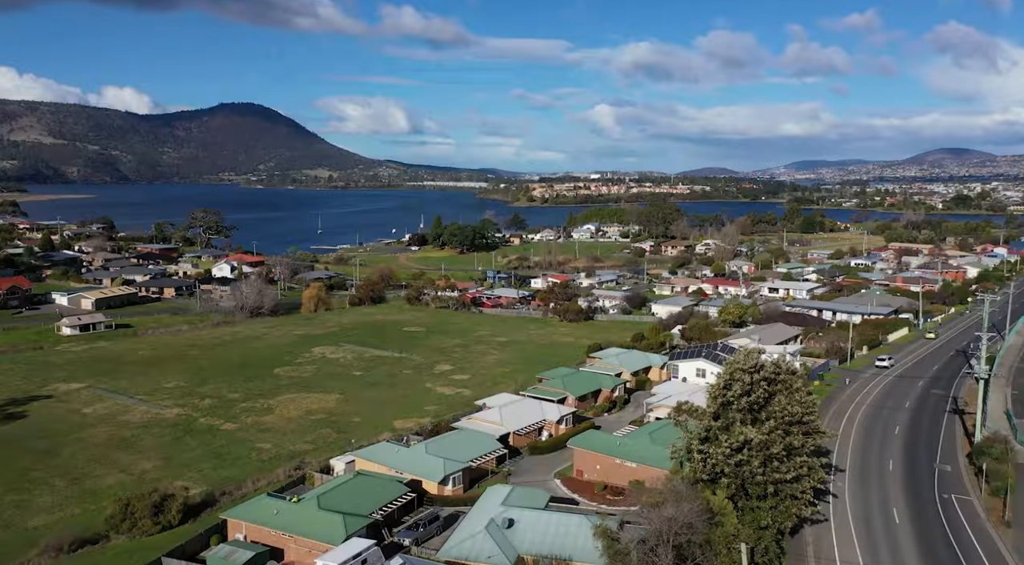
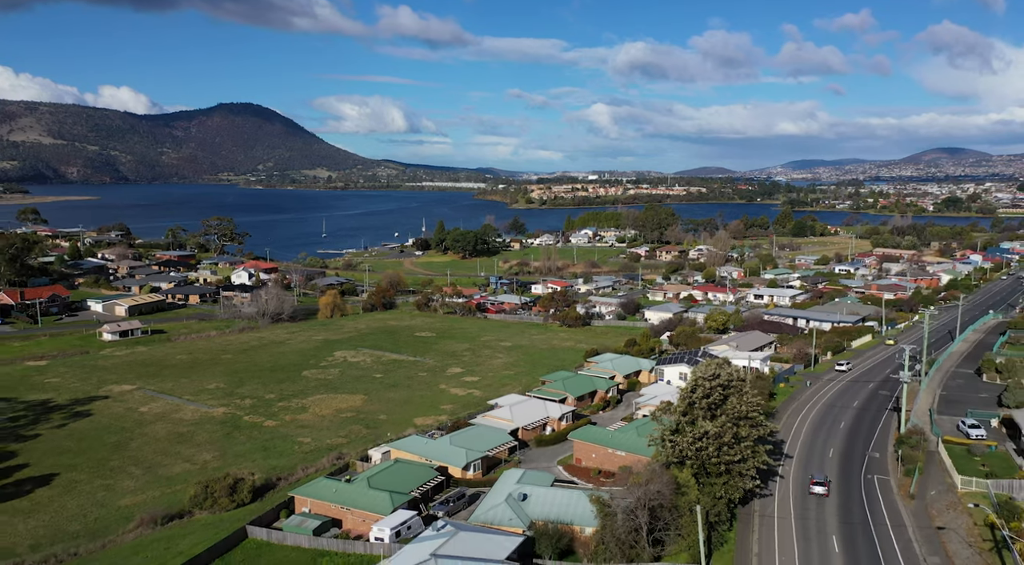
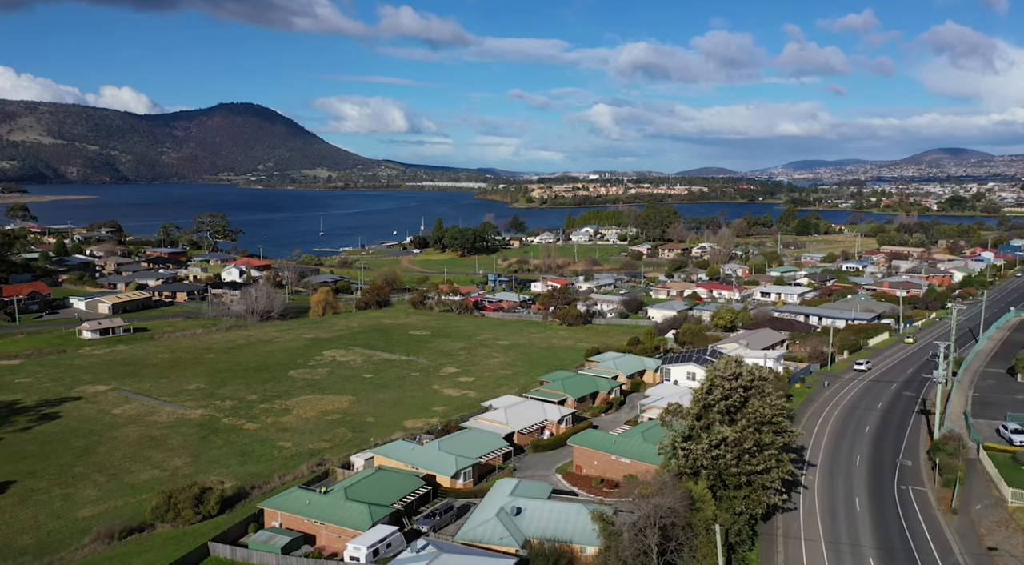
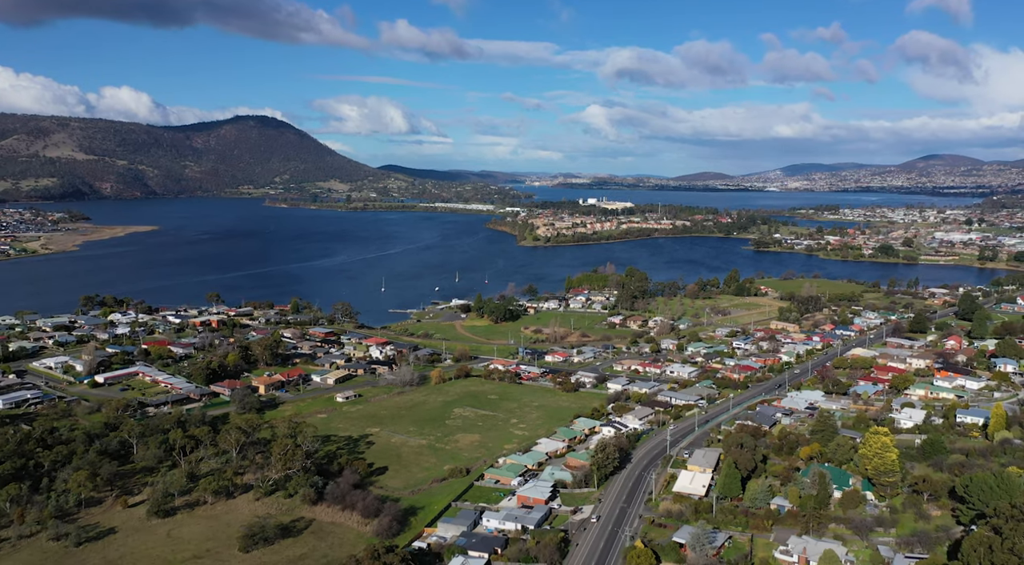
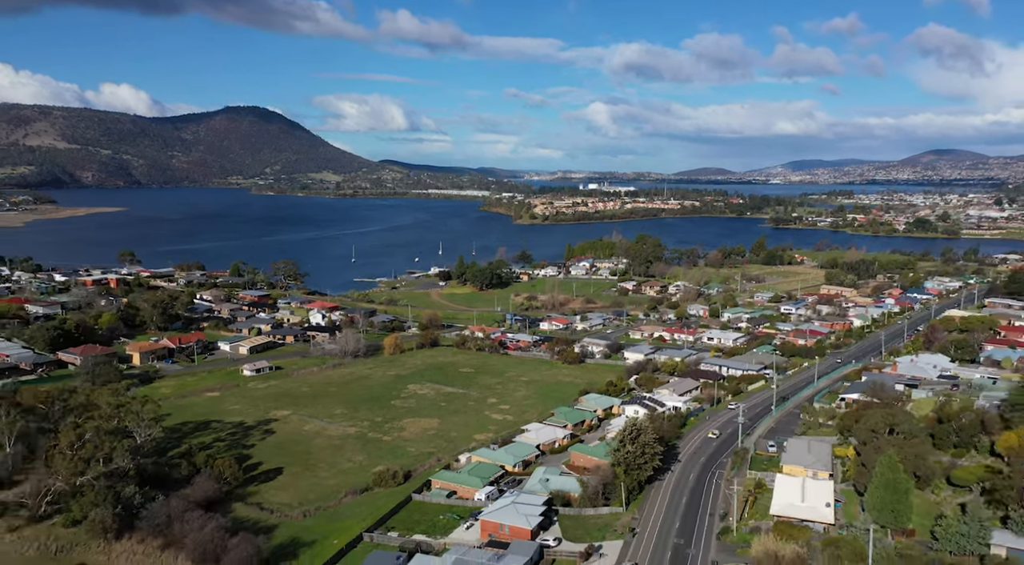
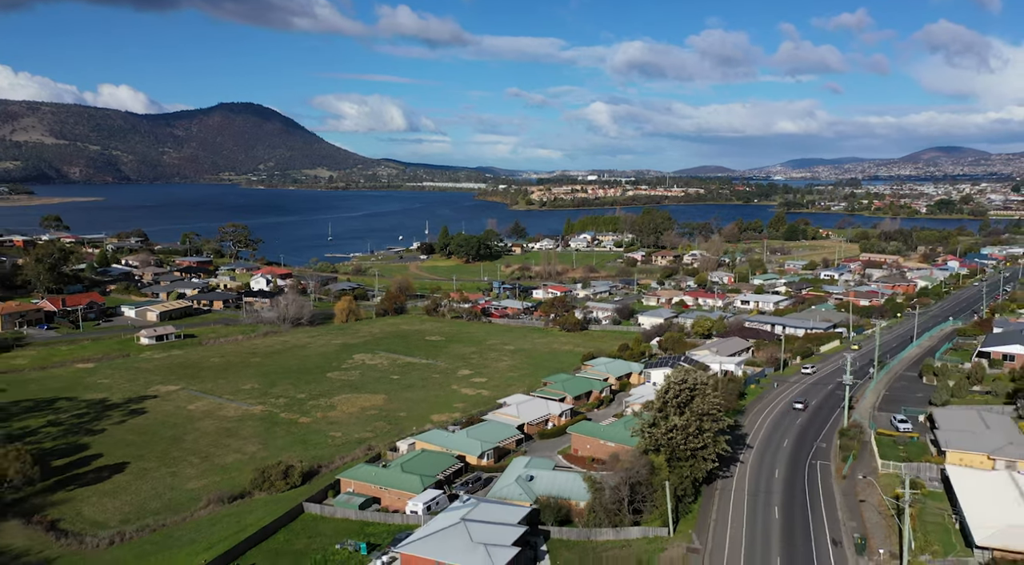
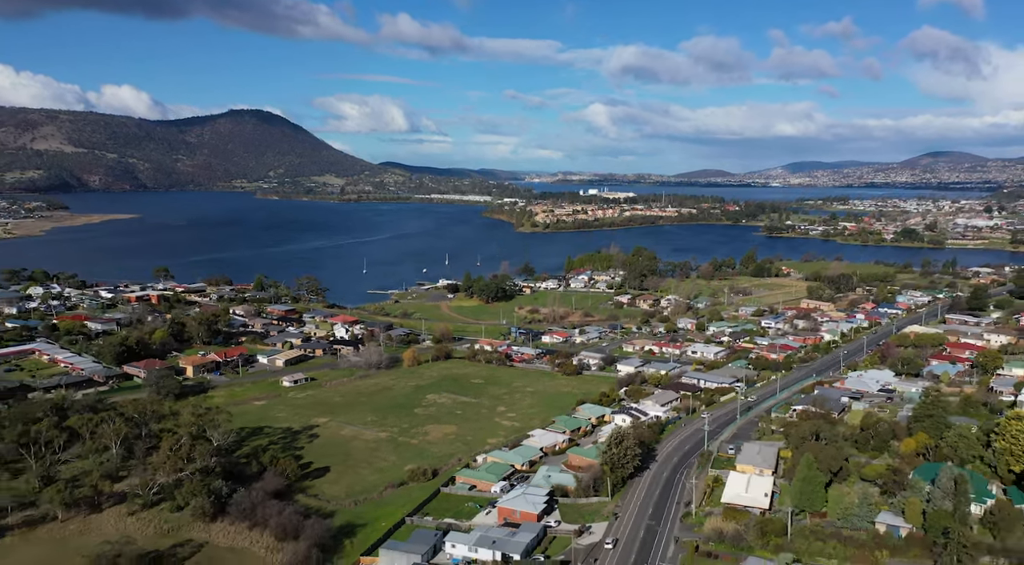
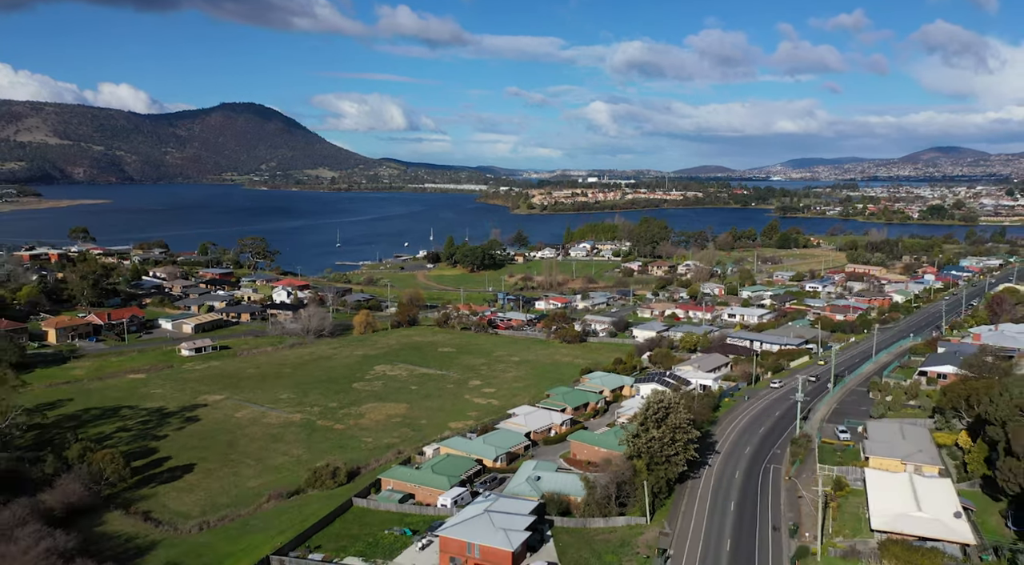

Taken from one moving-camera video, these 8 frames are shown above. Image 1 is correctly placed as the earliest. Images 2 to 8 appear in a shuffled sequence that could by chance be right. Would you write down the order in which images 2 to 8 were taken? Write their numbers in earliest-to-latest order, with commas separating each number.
3, 2, 6, 8, 5, 7, 4
